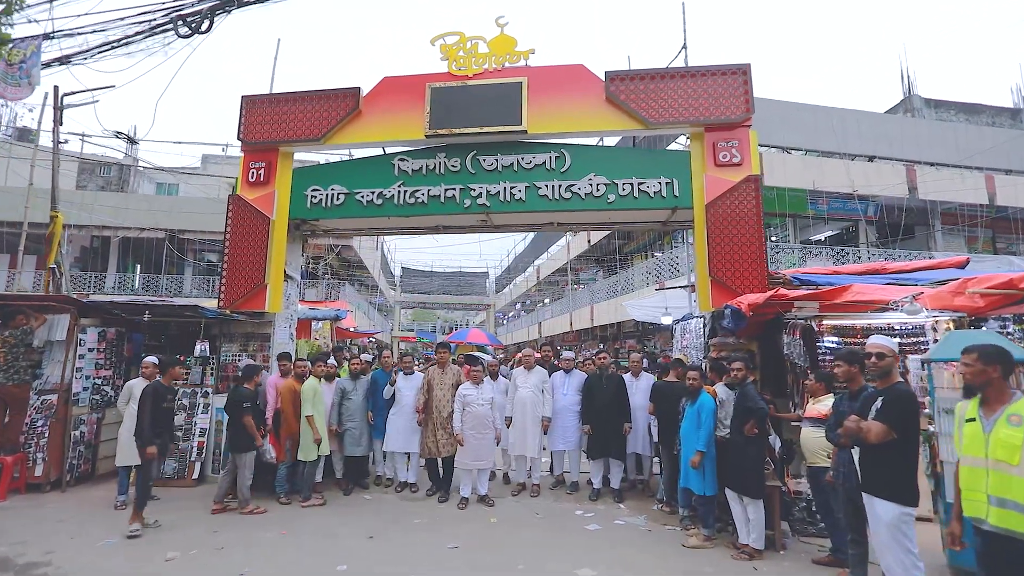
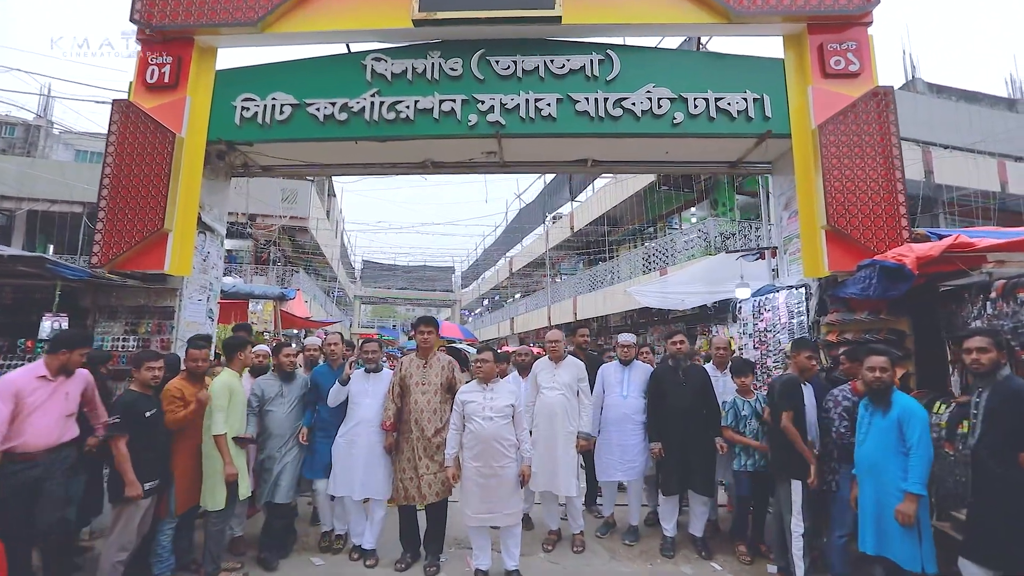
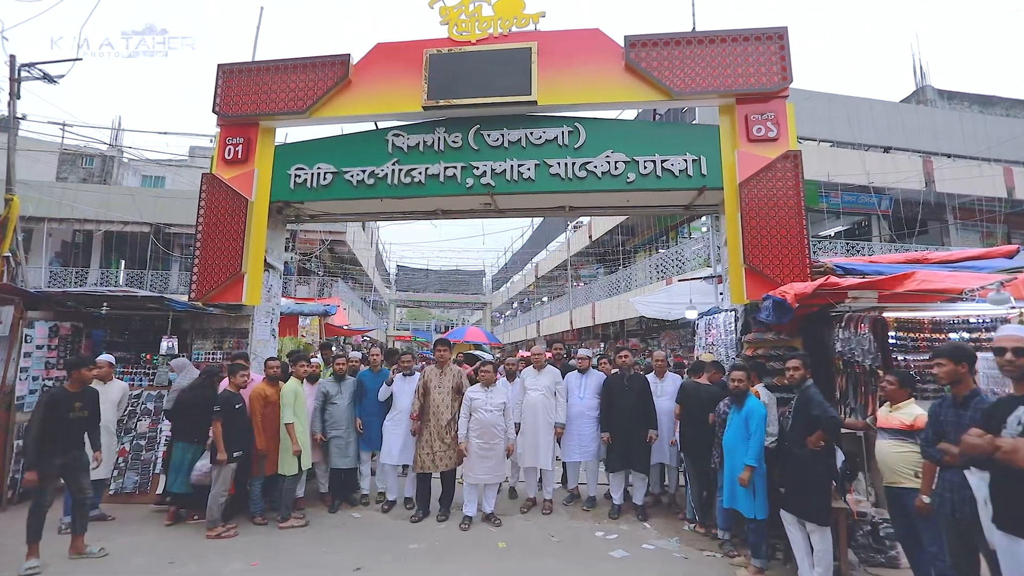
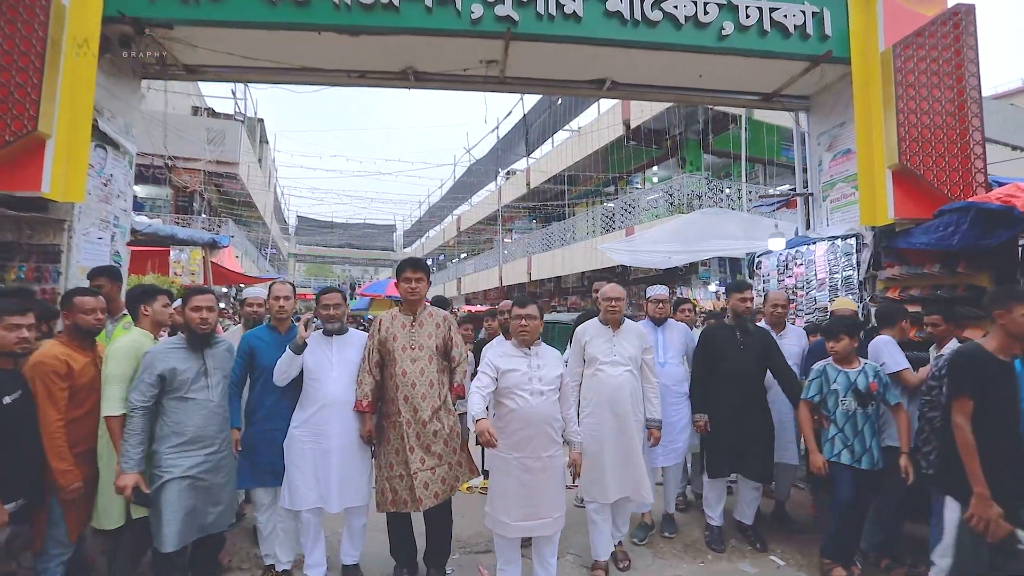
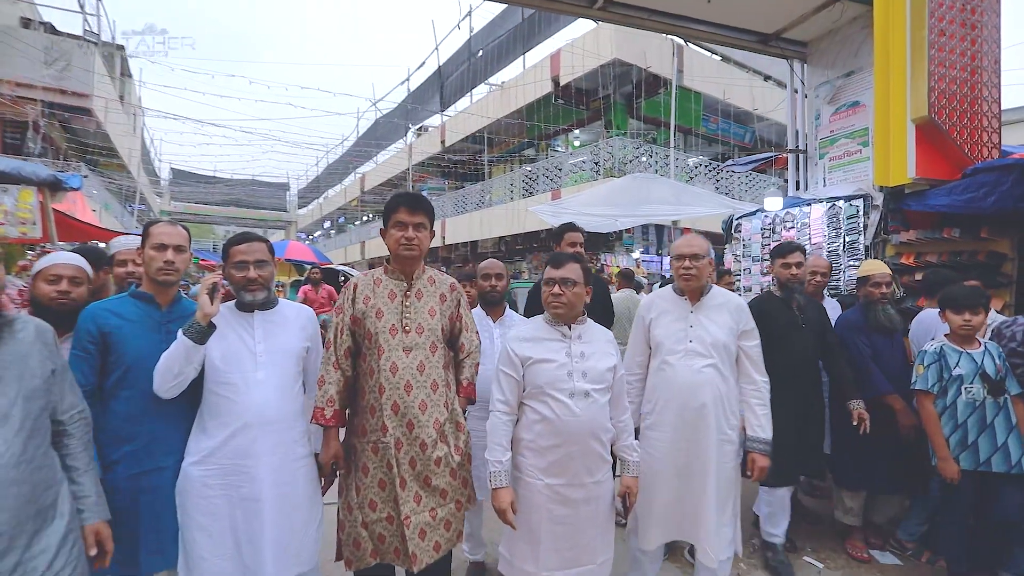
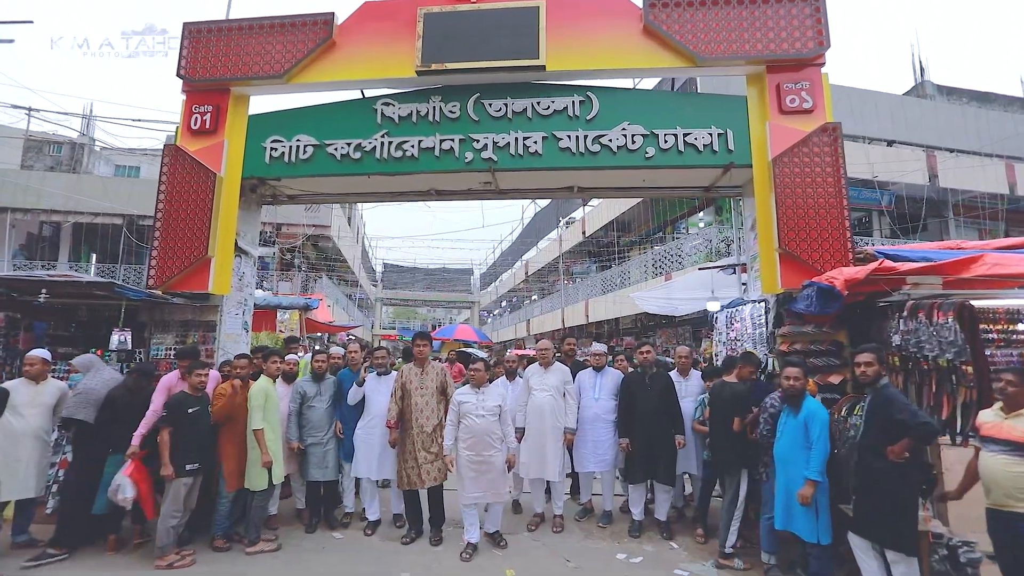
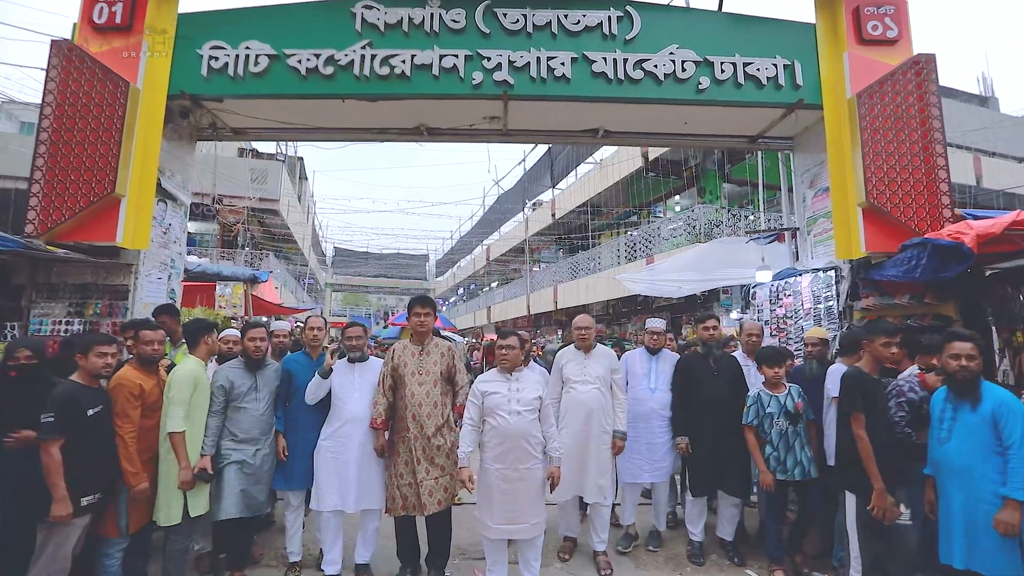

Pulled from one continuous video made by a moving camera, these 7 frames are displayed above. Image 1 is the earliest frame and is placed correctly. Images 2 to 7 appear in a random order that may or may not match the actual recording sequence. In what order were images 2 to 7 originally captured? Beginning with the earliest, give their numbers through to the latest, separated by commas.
3, 6, 2, 7, 4, 5
